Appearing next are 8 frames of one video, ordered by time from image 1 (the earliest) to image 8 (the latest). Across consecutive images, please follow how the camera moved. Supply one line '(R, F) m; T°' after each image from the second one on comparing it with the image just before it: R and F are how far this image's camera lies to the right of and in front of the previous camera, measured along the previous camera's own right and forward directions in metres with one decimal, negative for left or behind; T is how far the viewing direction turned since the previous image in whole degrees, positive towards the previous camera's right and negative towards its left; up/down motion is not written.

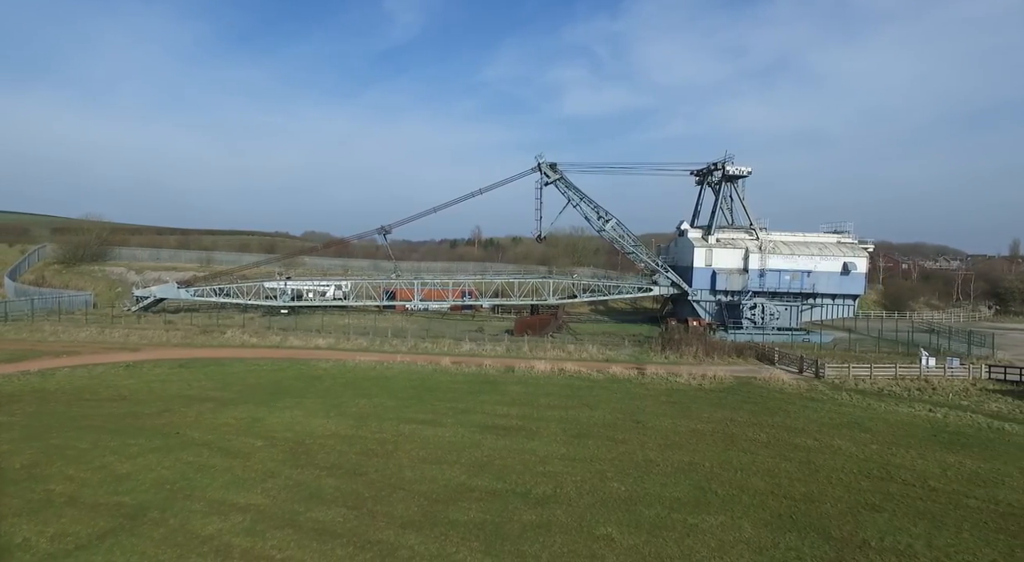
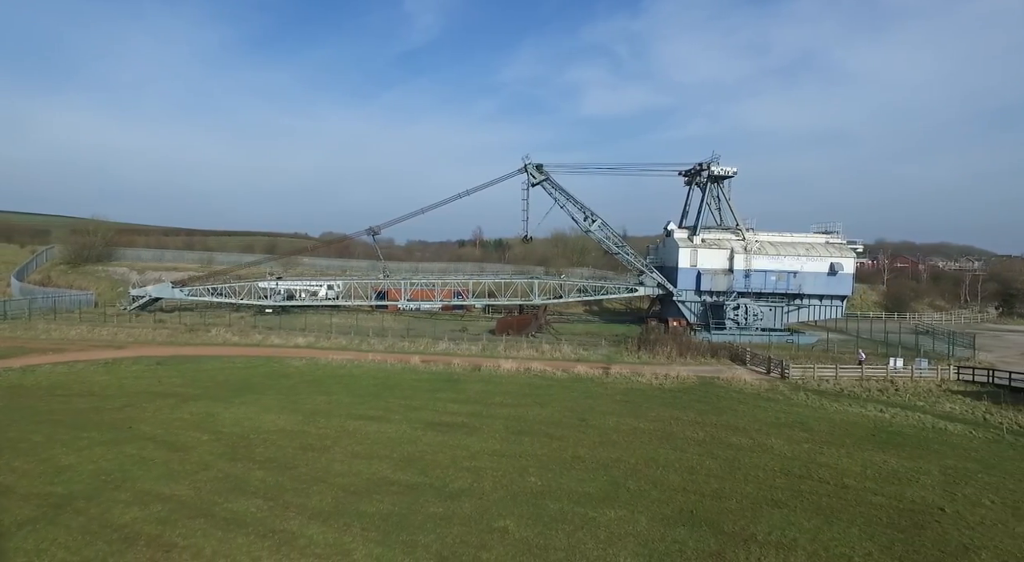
(+2.1, -0.3) m; -1°
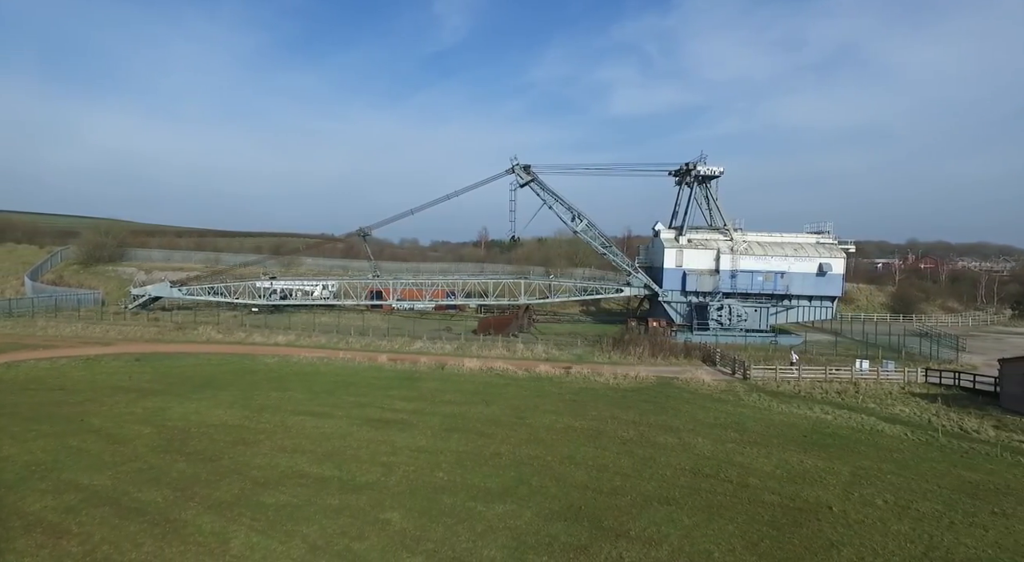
(+2.5, -0.2) m; -2°
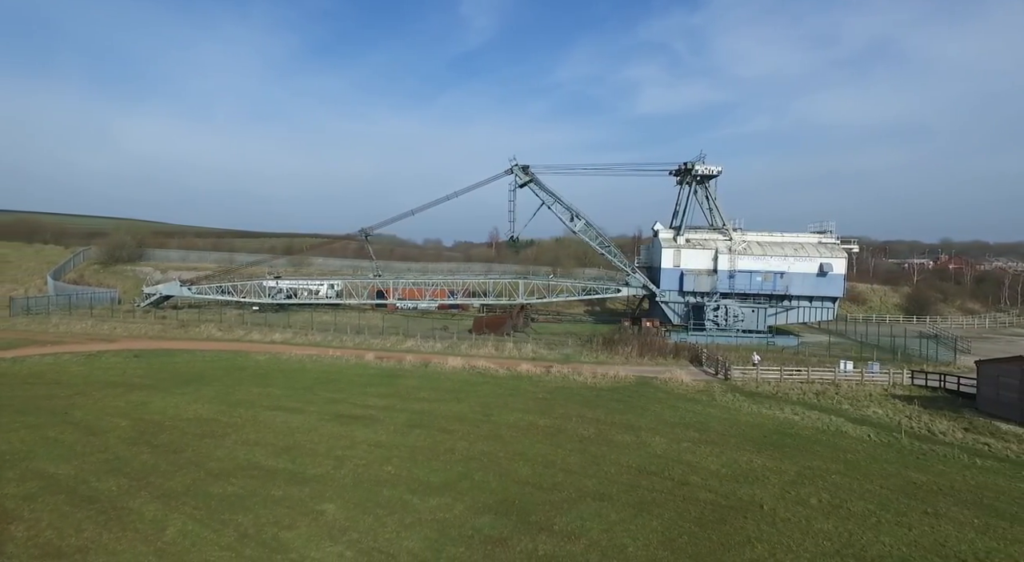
(+1.7, -0.2) m; -2°
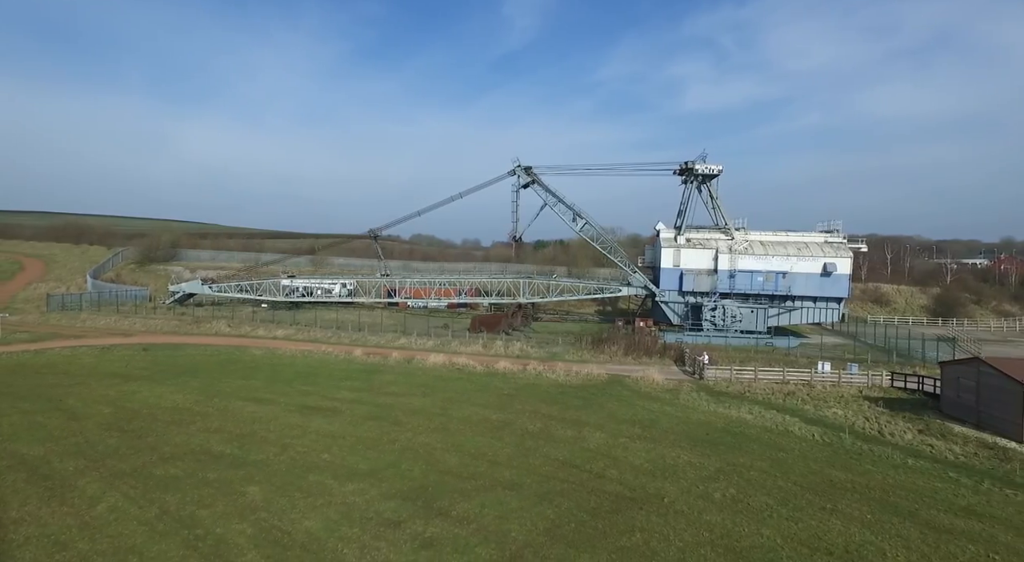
(+2.6, -0.4) m; -4°
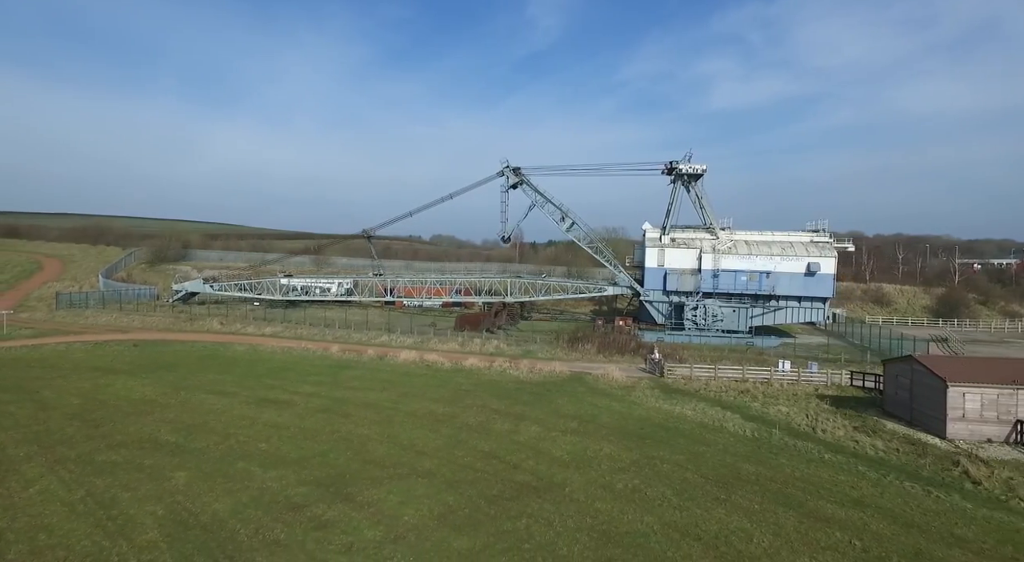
(+2.3, -0.5) m; -2°
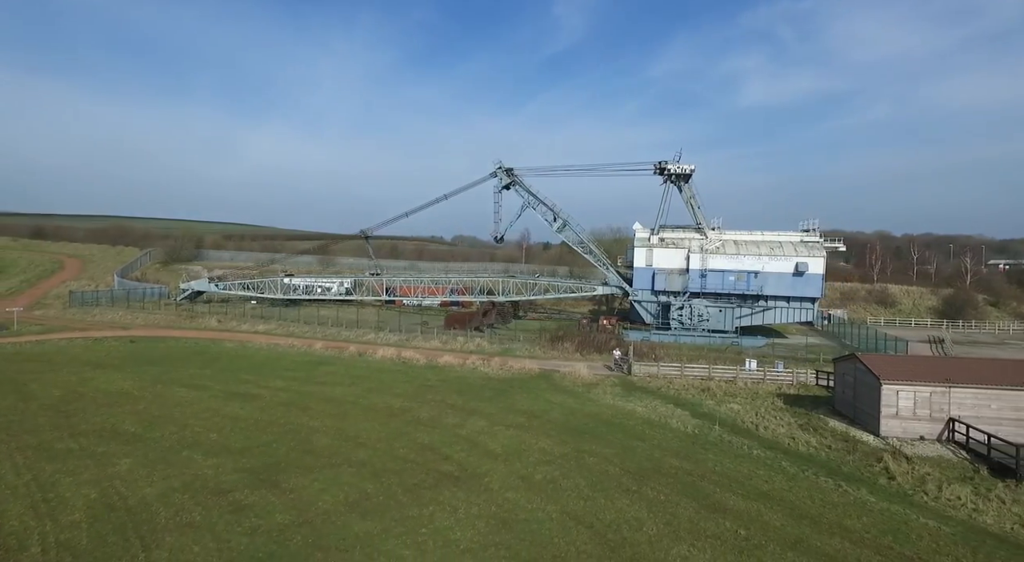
(+2.1, -0.4) m; -2°
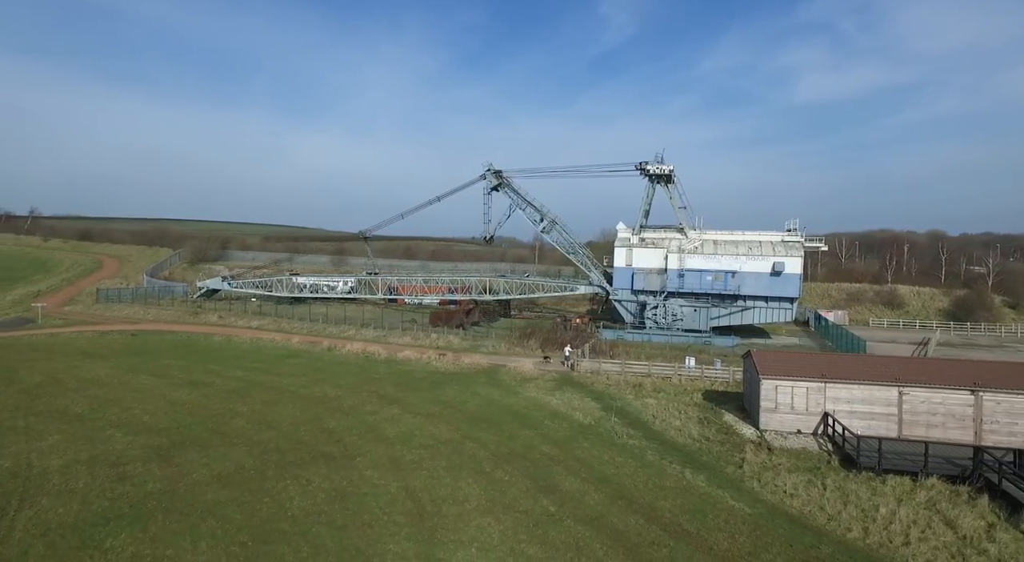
(+3.9, -0.9) m; -4°
